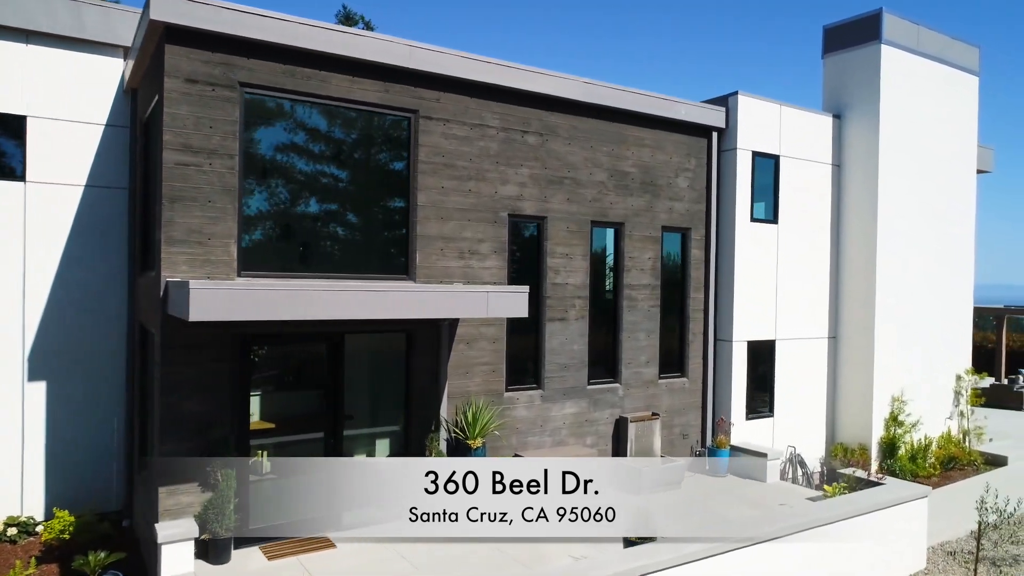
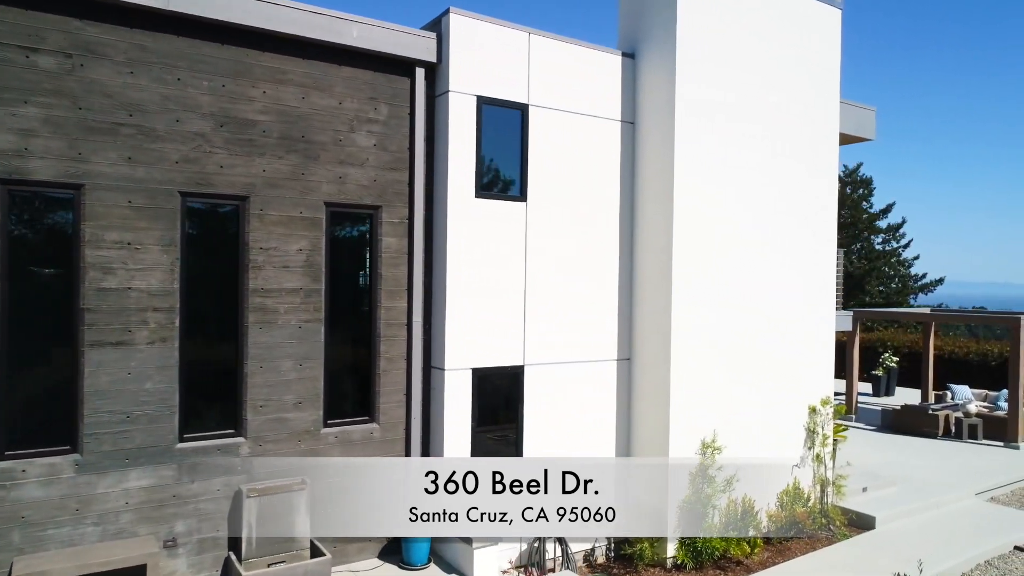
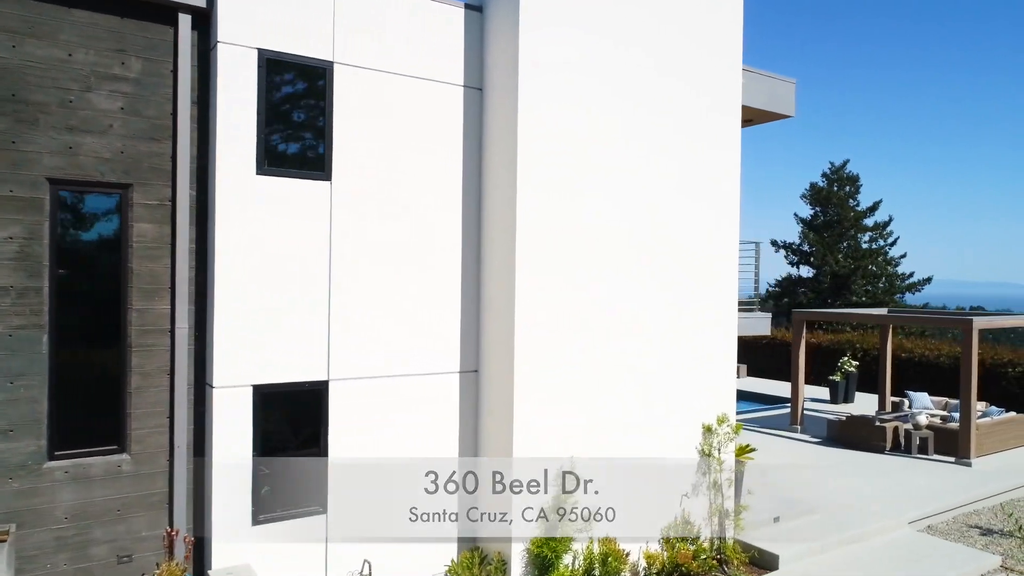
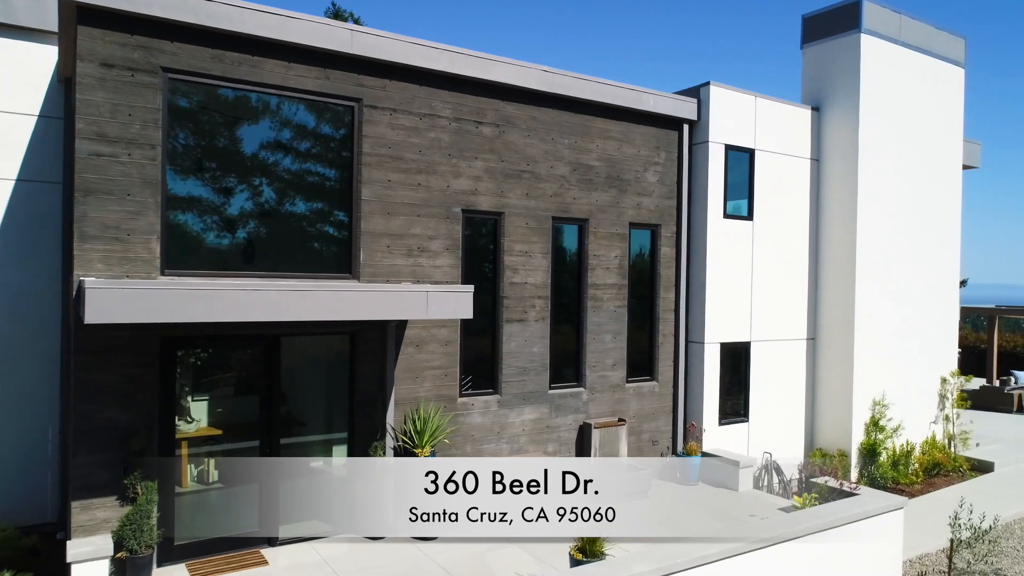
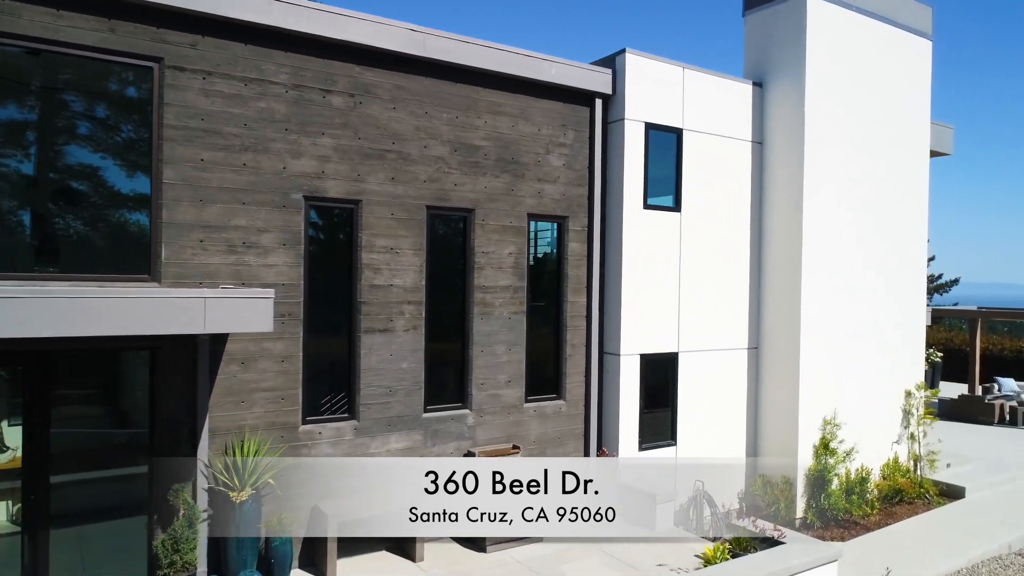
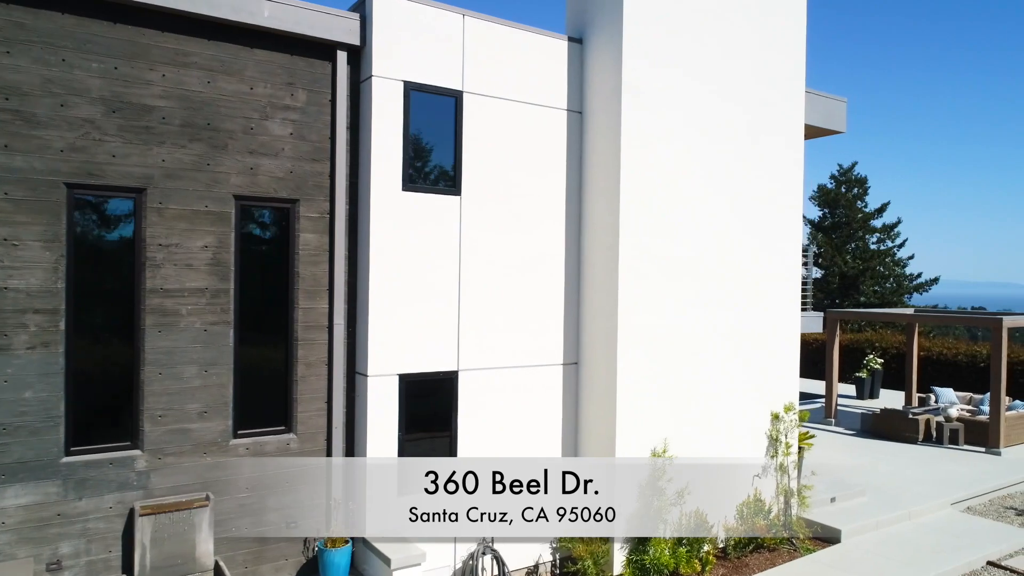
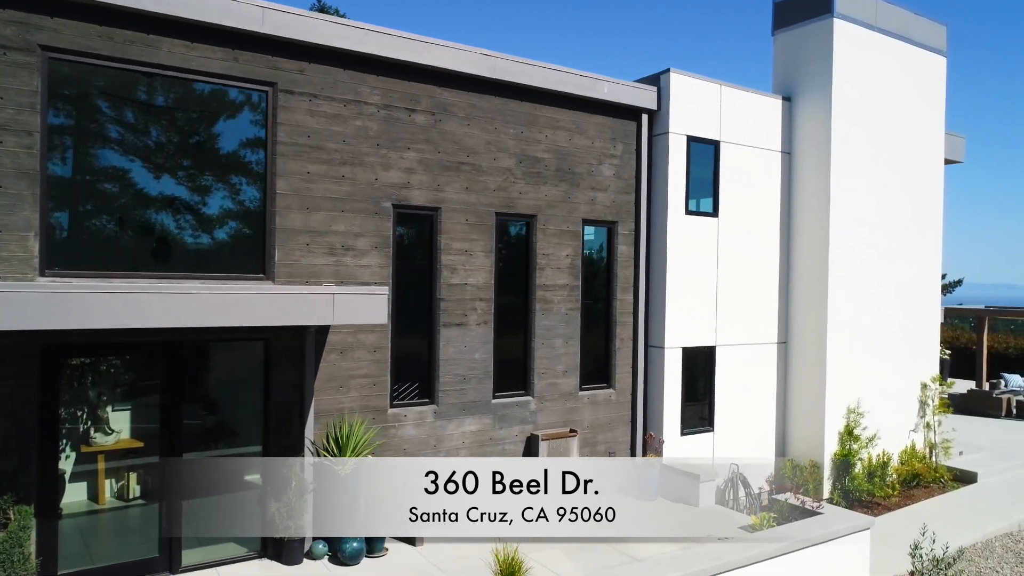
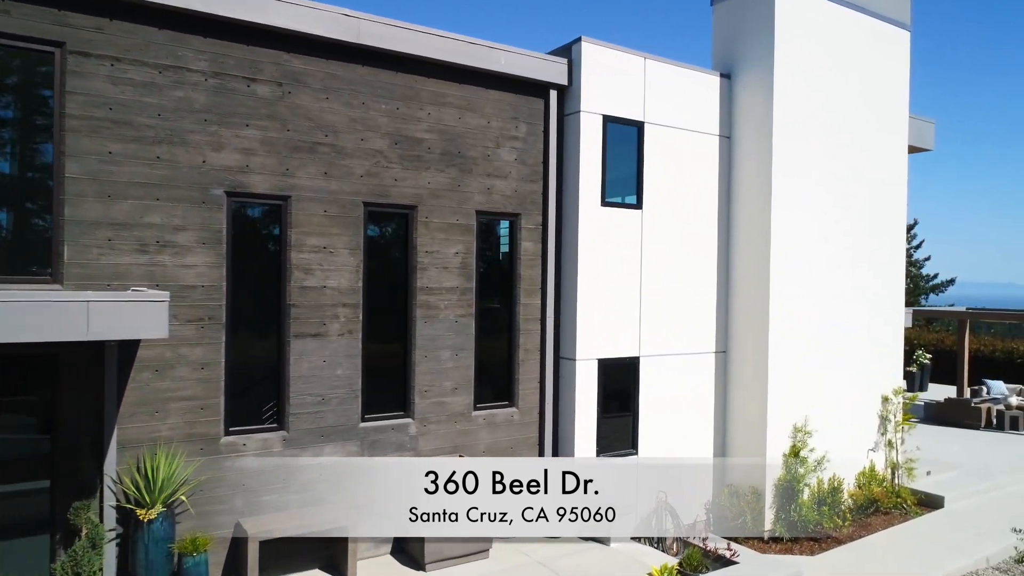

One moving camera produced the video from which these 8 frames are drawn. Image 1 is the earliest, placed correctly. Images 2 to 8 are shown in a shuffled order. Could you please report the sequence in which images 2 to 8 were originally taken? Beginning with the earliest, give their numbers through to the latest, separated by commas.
4, 7, 5, 8, 2, 6, 3
